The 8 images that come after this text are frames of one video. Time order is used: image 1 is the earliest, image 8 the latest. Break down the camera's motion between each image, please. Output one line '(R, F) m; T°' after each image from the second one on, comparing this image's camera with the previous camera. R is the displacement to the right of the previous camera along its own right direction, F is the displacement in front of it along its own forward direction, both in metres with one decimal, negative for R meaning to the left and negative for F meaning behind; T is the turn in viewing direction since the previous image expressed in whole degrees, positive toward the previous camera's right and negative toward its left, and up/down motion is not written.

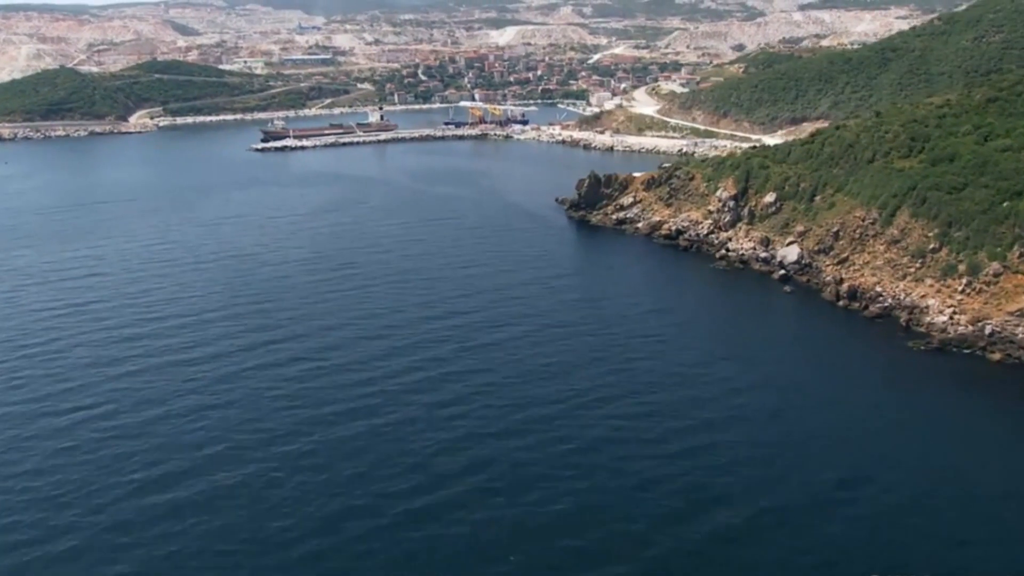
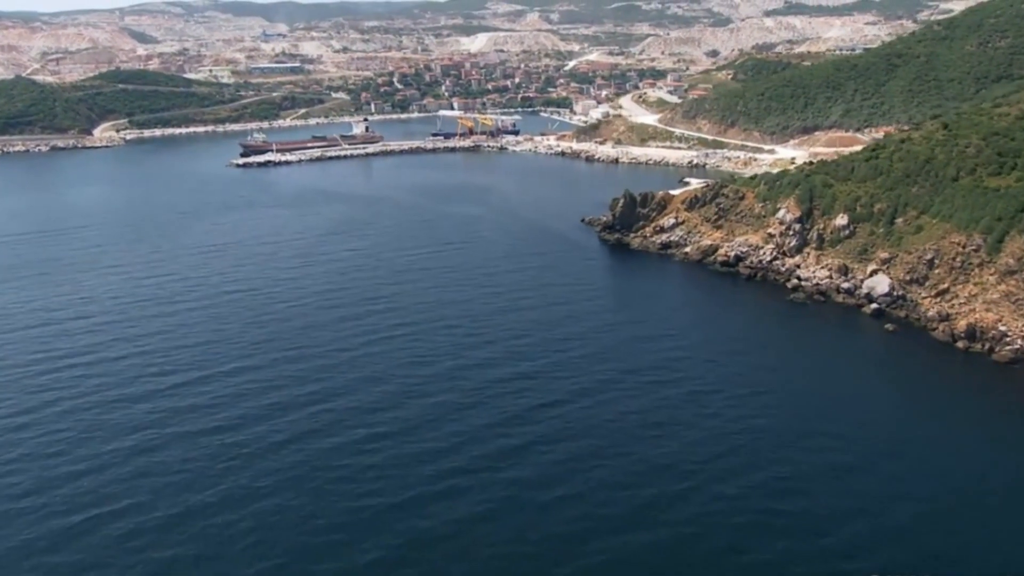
(-2.9, +3.1) m; +3°
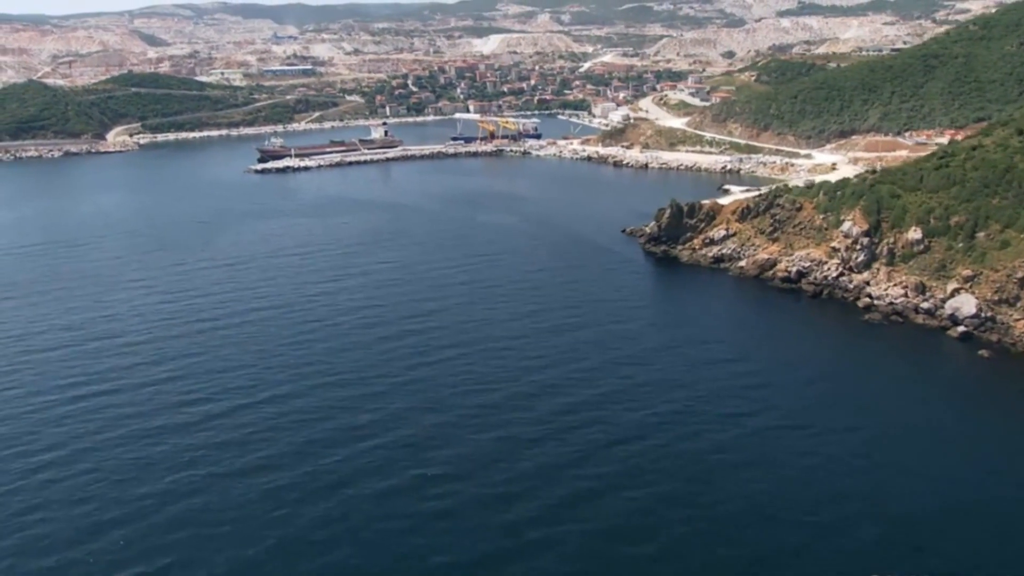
(-1.4, +1.6) m; 0°
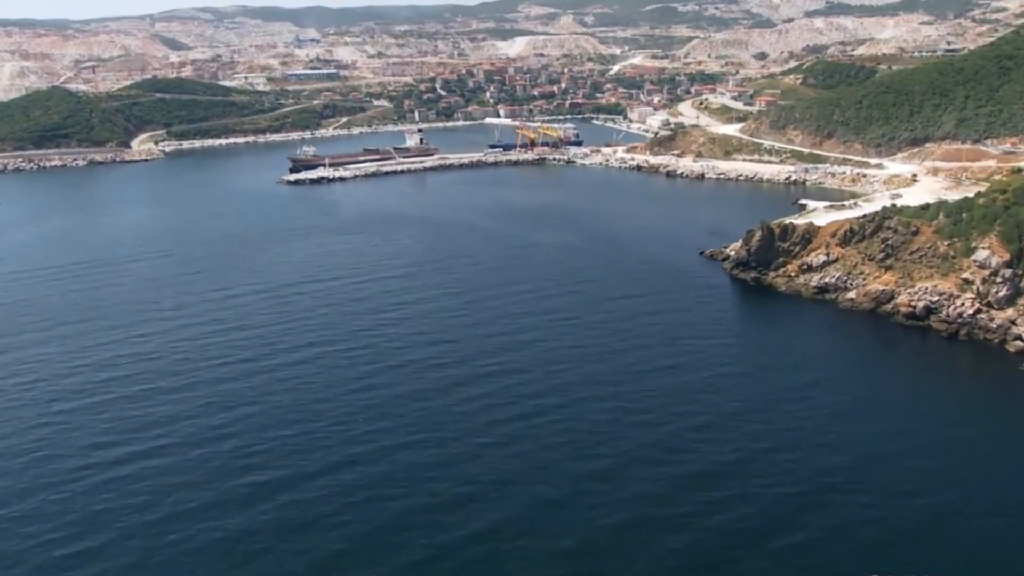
(-2.1, +3.0) m; -1°
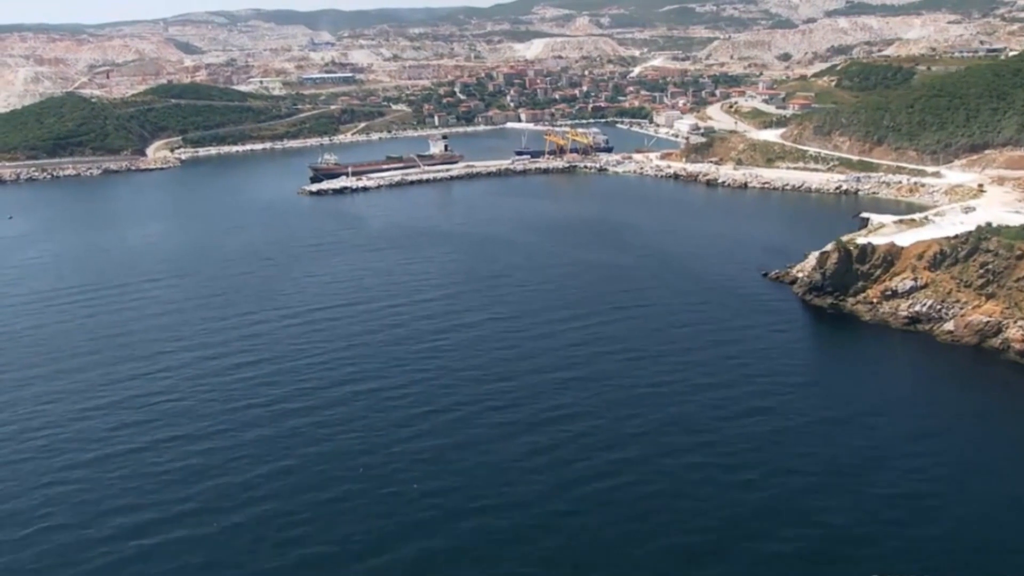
(-1.4, +2.4) m; -1°
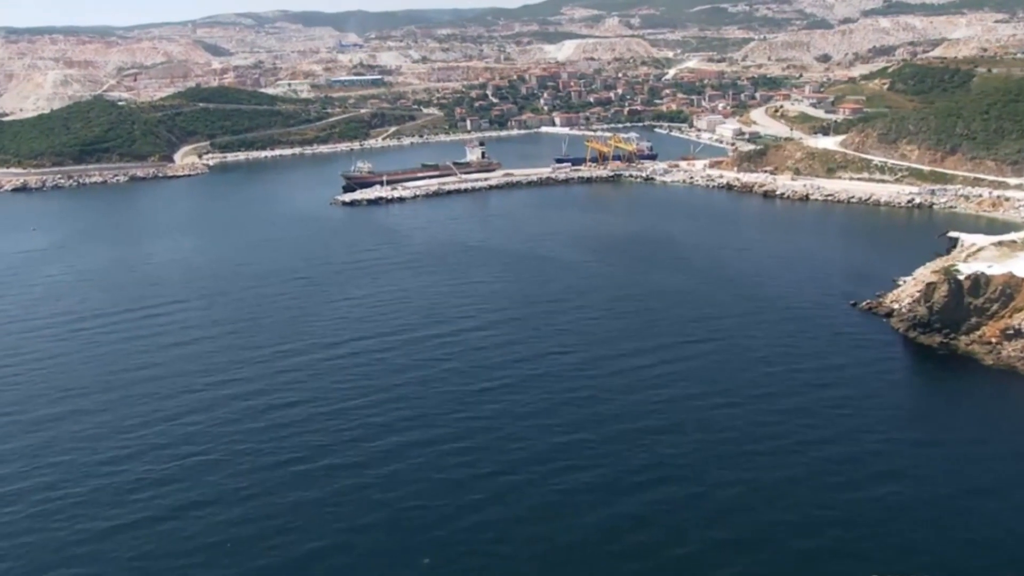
(-1.3, +2.7) m; -2°
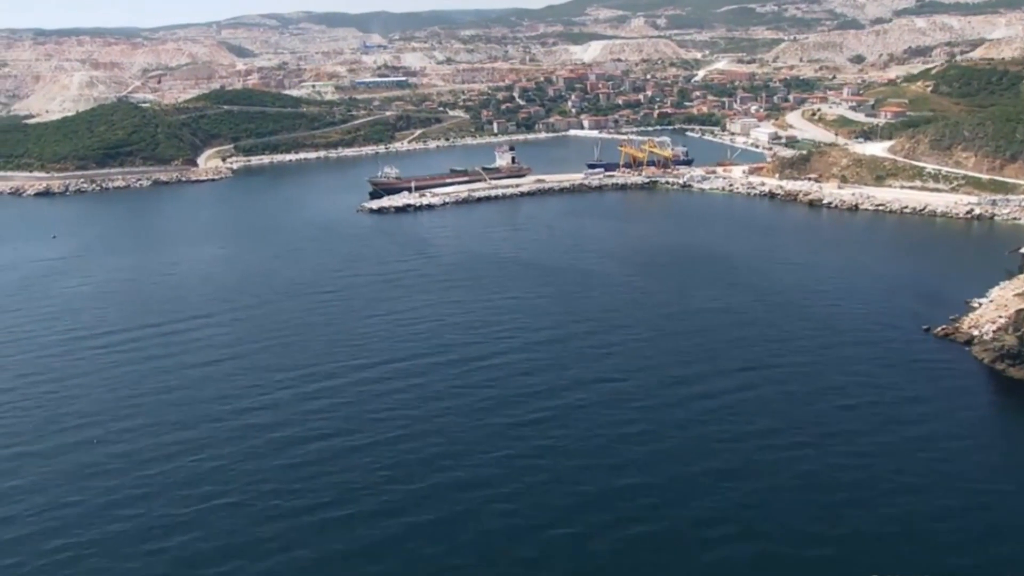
(-0.7, +1.8) m; -1°
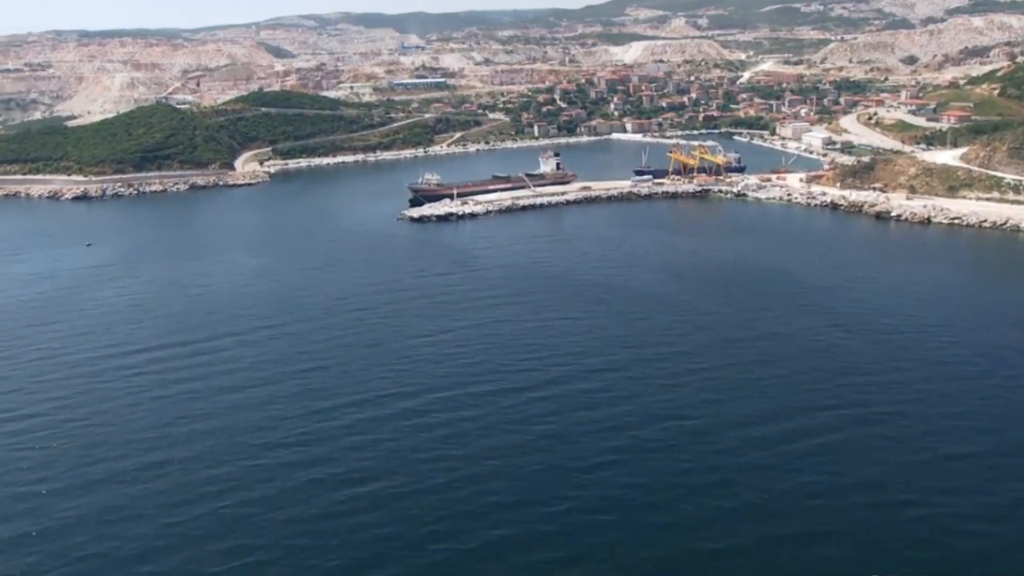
(-0.7, +2.1) m; -2°
